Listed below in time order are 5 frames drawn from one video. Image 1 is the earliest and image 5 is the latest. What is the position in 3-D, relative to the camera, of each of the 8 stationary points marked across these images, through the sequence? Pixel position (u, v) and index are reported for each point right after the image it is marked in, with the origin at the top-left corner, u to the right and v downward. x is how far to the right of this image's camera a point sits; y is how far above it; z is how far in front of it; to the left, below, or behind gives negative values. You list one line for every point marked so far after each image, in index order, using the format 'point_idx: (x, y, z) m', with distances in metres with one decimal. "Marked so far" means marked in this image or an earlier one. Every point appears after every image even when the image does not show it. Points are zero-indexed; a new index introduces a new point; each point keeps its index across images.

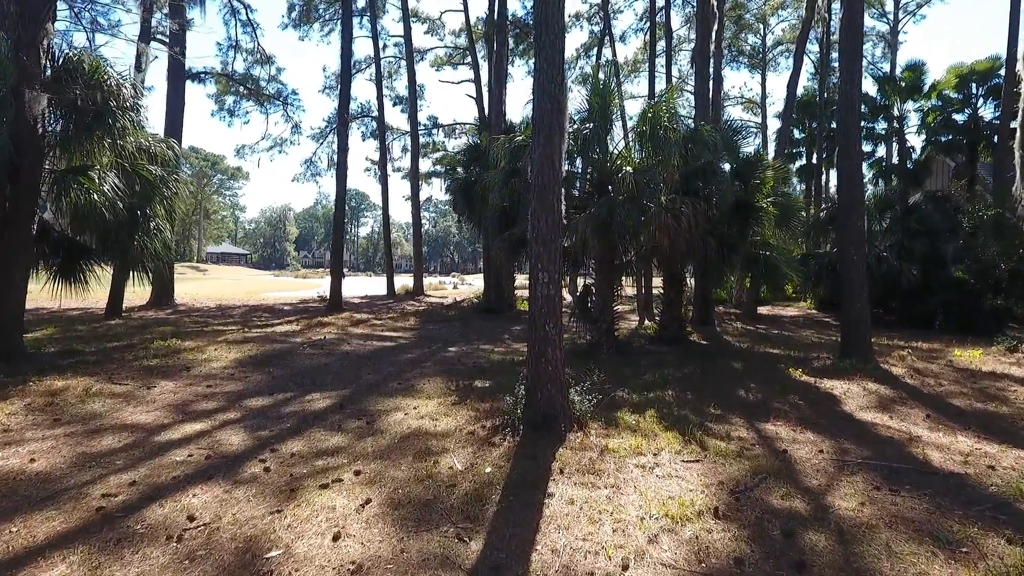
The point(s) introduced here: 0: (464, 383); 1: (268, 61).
0: (-0.5, -1.1, +7.0) m
1: (-7.5, +7.0, +19.4) m
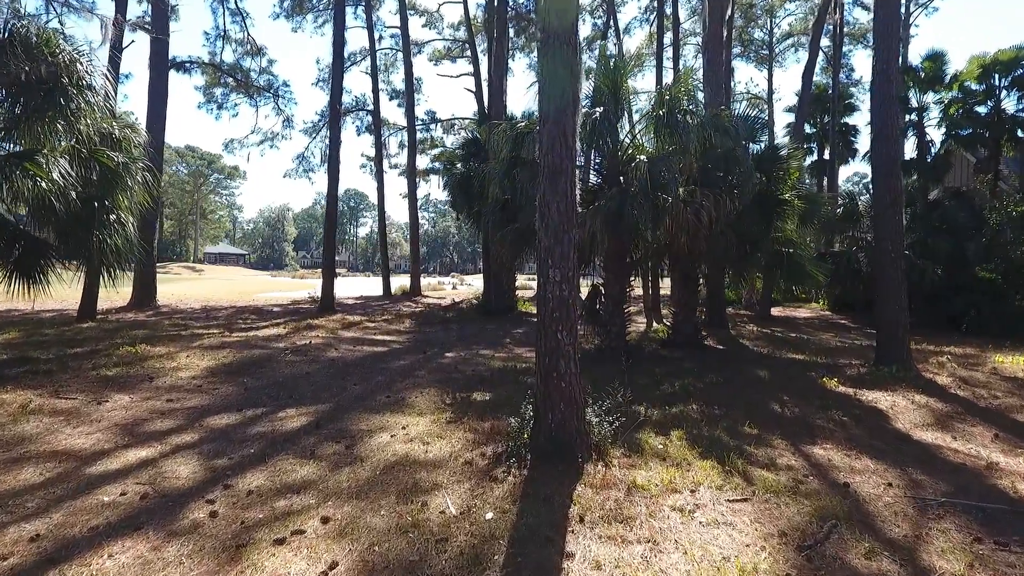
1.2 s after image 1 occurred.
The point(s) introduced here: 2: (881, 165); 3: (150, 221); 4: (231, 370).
0: (-0.5, -1.1, +6.2) m
1: (-7.5, +7.0, +18.6) m
2: (+4.7, +1.5, +8.0) m
3: (-8.1, +1.5, +14.0) m
4: (-3.2, -0.9, +7.1) m
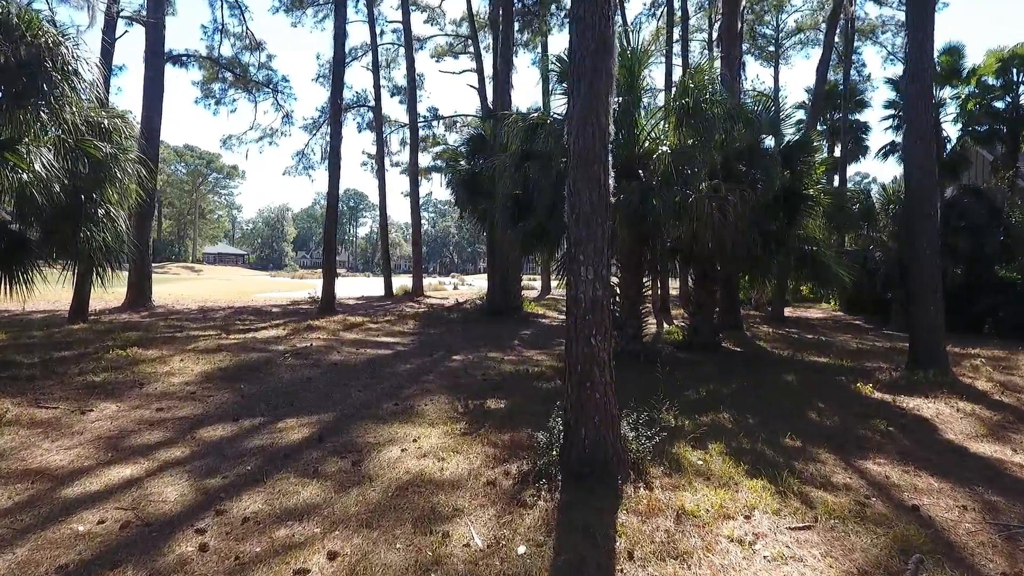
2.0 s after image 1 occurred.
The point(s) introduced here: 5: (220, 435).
0: (-0.3, -1.1, +5.7) m
1: (-7.4, +7.0, +18.1) m
2: (+4.8, +1.5, +7.5) m
3: (-7.9, +1.5, +13.5) m
4: (-3.0, -0.9, +6.7) m
5: (-2.1, -1.1, +4.6) m
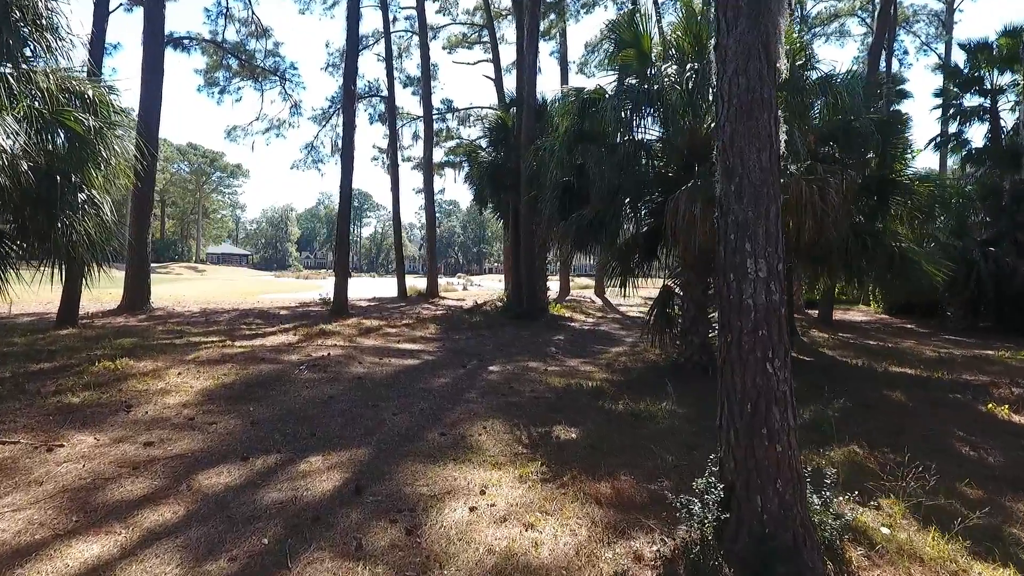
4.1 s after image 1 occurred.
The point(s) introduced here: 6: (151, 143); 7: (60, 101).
0: (+0.2, -1.1, +4.6) m
1: (-6.8, +7.0, +17.1) m
2: (+5.4, +1.5, +6.4) m
3: (-7.4, +1.5, +12.5) m
4: (-2.5, -0.9, +5.6) m
5: (-1.6, -1.1, +3.5) m
6: (-7.2, +2.9, +12.6) m
7: (-3.9, +1.6, +5.5) m
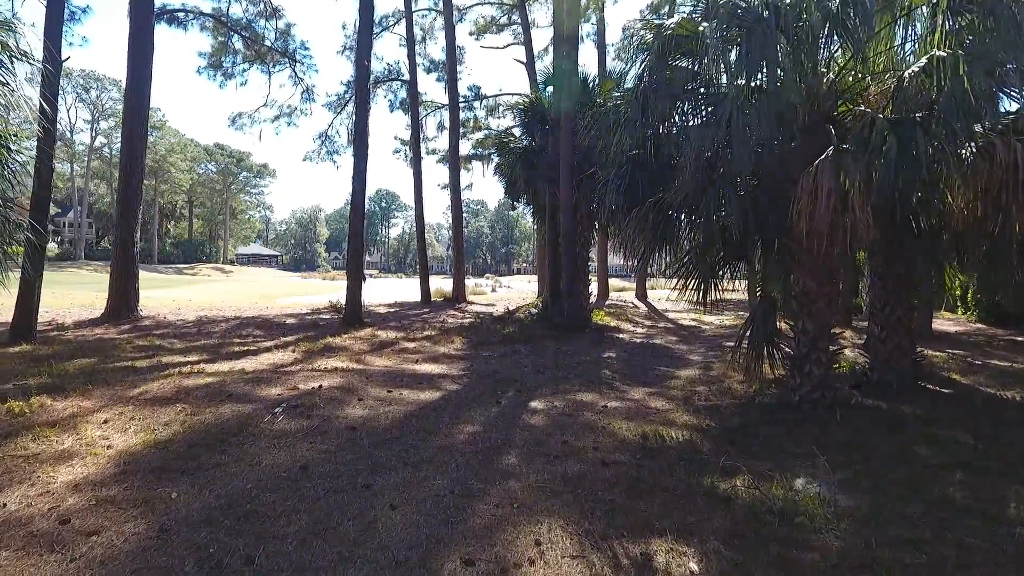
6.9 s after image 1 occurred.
0: (+0.5, -1.2, +2.7) m
1: (-5.9, +6.9, +15.5) m
2: (+5.8, +1.4, +4.3) m
3: (-6.7, +1.4, +10.9) m
4: (-2.1, -1.0, +3.8) m
5: (-1.3, -1.2, +1.6) m
6: (-6.6, +2.8, +11.0) m
7: (-3.6, +1.5, +3.7) m
